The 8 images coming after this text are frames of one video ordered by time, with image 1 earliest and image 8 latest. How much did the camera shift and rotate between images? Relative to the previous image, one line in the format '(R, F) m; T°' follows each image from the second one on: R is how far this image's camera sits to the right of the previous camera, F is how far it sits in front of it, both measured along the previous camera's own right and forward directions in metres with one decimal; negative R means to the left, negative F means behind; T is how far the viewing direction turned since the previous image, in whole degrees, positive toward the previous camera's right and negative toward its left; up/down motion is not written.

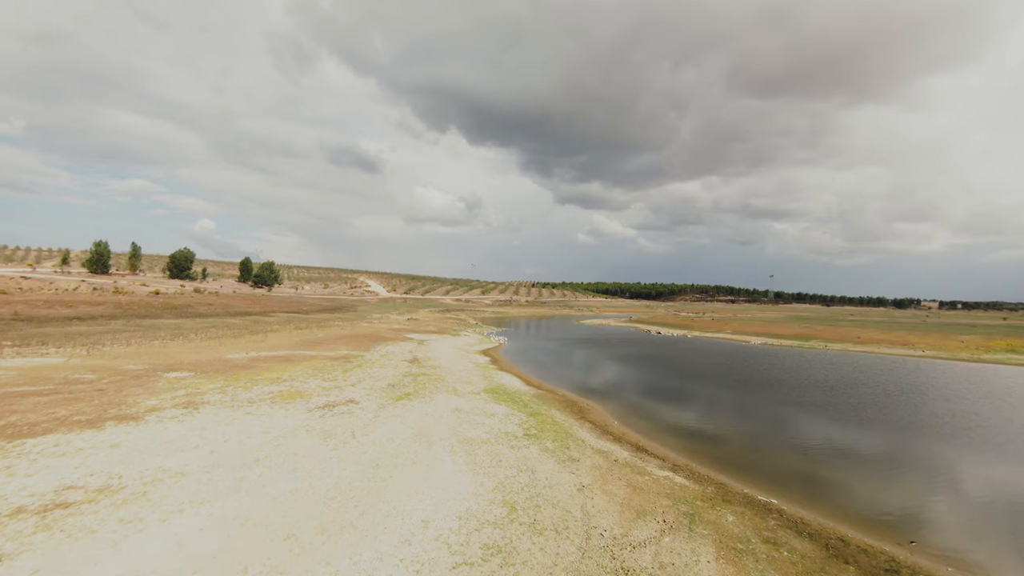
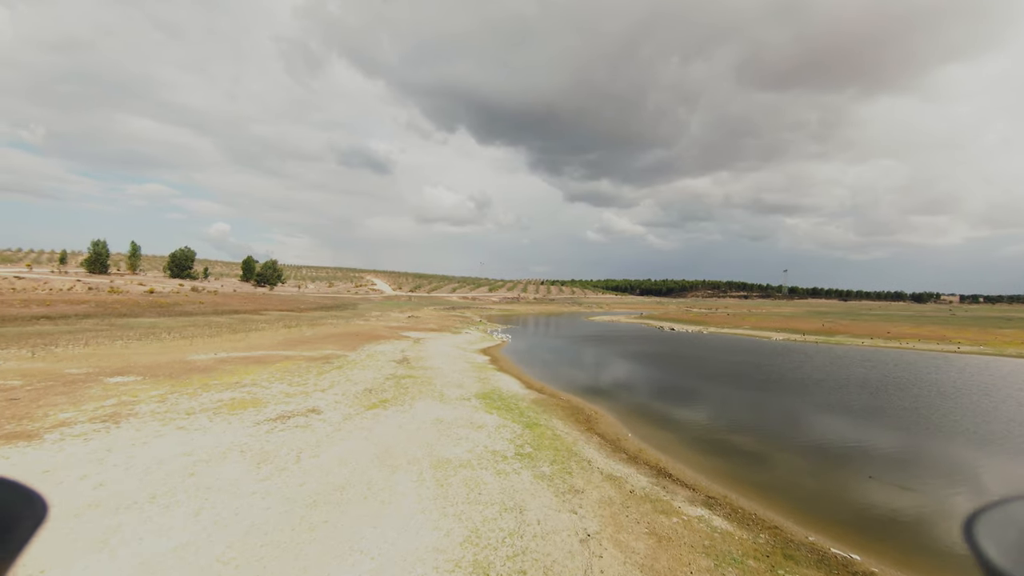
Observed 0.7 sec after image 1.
(+1.0, +4.2) m; -2°
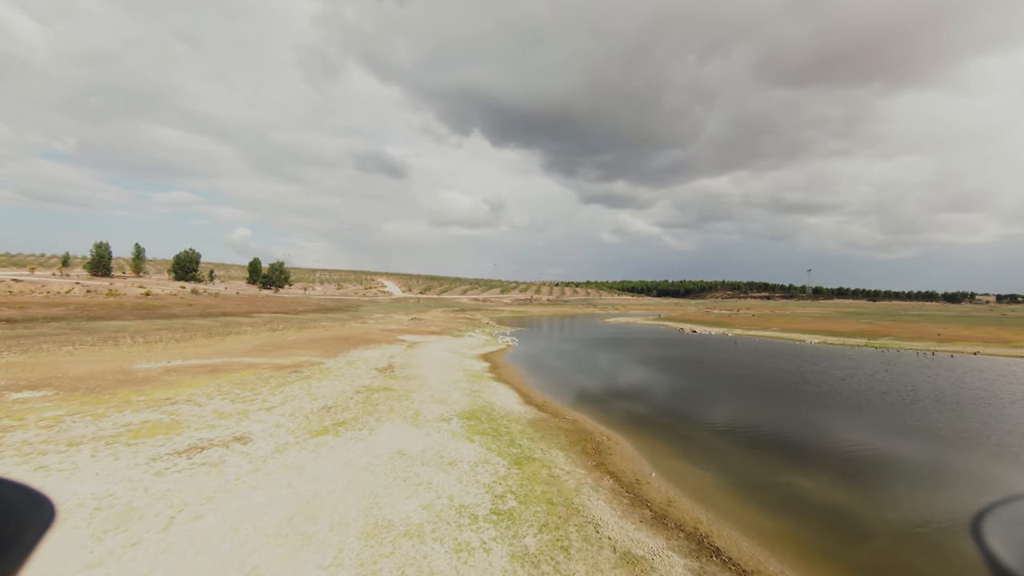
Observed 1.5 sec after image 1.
(+1.3, +5.1) m; -2°
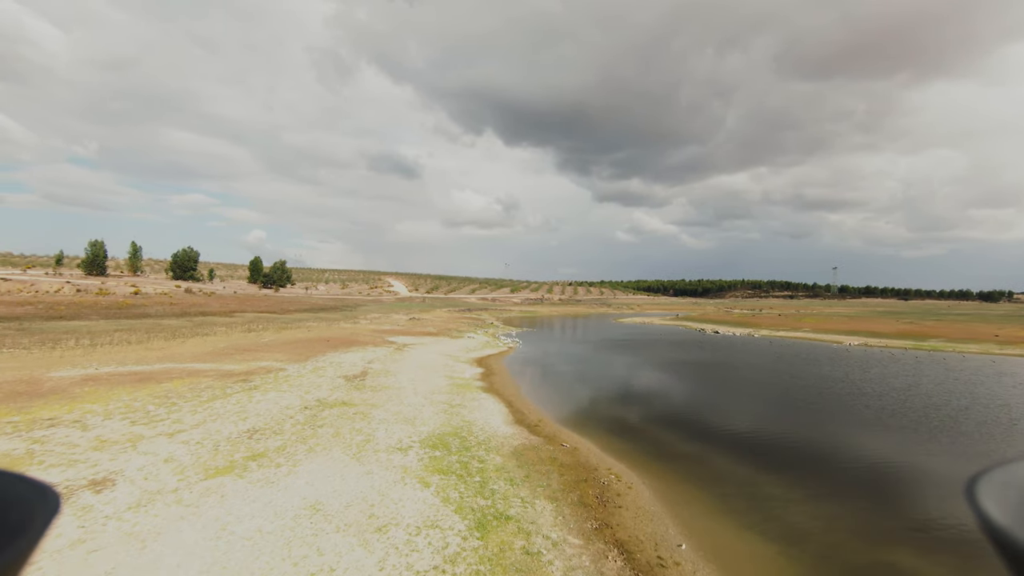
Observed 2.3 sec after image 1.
(+1.5, +5.1) m; -2°
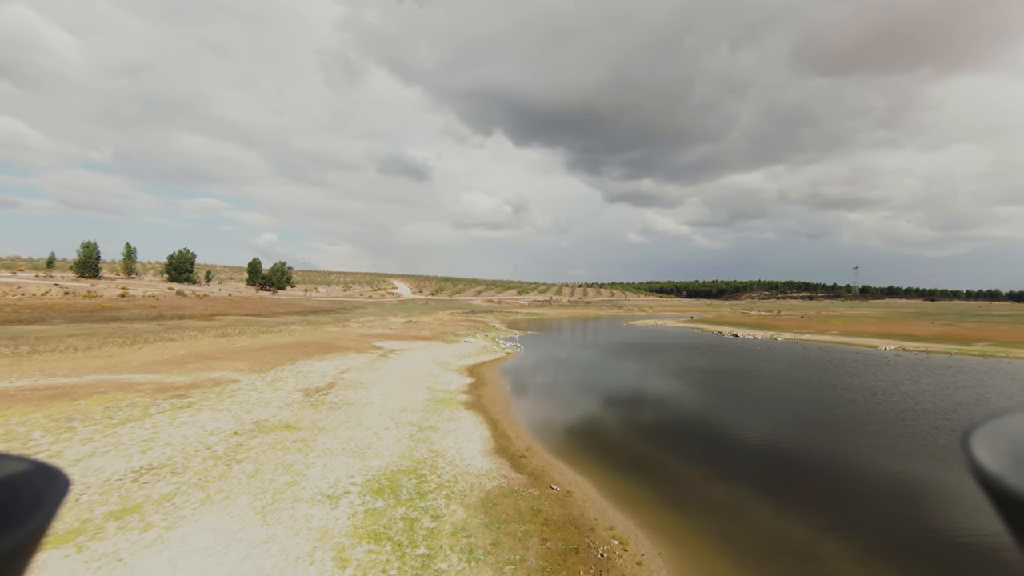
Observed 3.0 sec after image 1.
(+1.4, +4.1) m; -2°
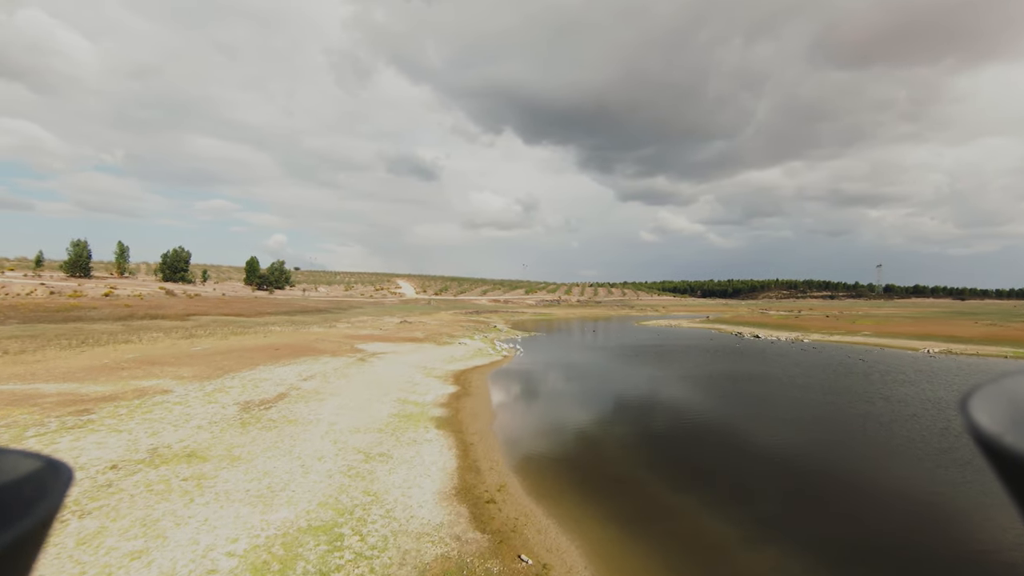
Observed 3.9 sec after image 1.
(+1.5, +4.2) m; -2°
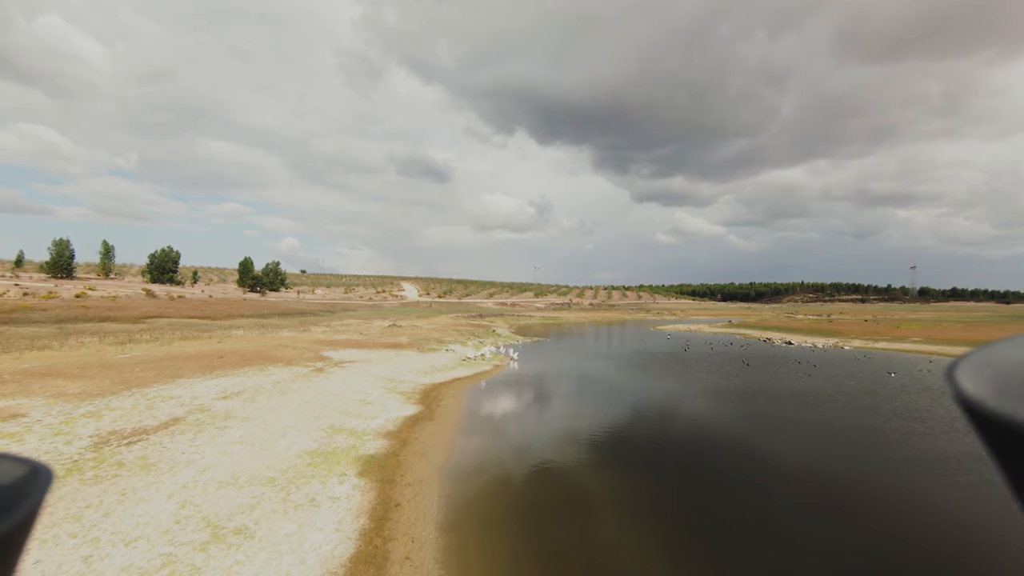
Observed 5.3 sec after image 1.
(+2.0, +5.6) m; -2°
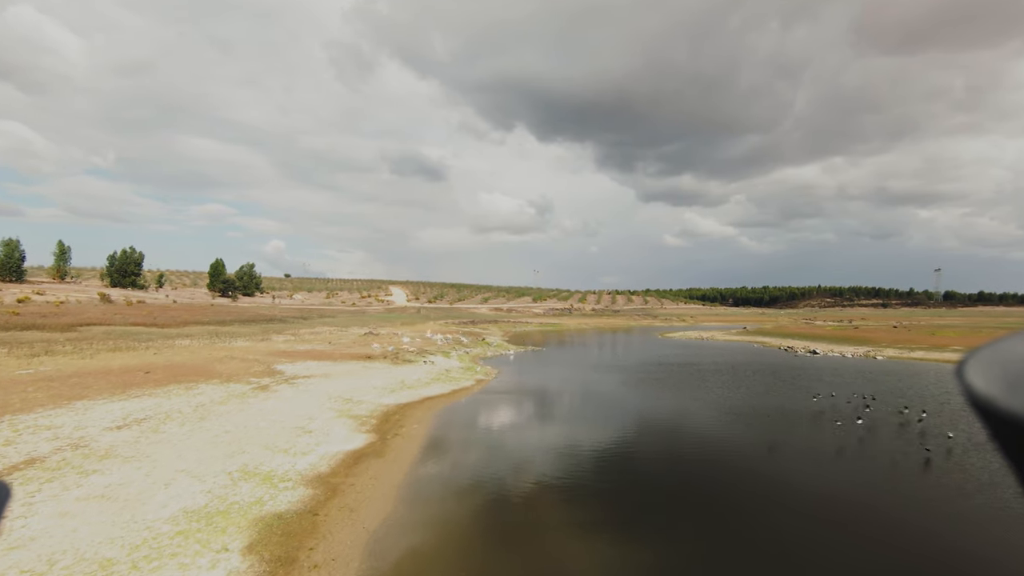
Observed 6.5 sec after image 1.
(+0.9, +3.7) m; +1°
